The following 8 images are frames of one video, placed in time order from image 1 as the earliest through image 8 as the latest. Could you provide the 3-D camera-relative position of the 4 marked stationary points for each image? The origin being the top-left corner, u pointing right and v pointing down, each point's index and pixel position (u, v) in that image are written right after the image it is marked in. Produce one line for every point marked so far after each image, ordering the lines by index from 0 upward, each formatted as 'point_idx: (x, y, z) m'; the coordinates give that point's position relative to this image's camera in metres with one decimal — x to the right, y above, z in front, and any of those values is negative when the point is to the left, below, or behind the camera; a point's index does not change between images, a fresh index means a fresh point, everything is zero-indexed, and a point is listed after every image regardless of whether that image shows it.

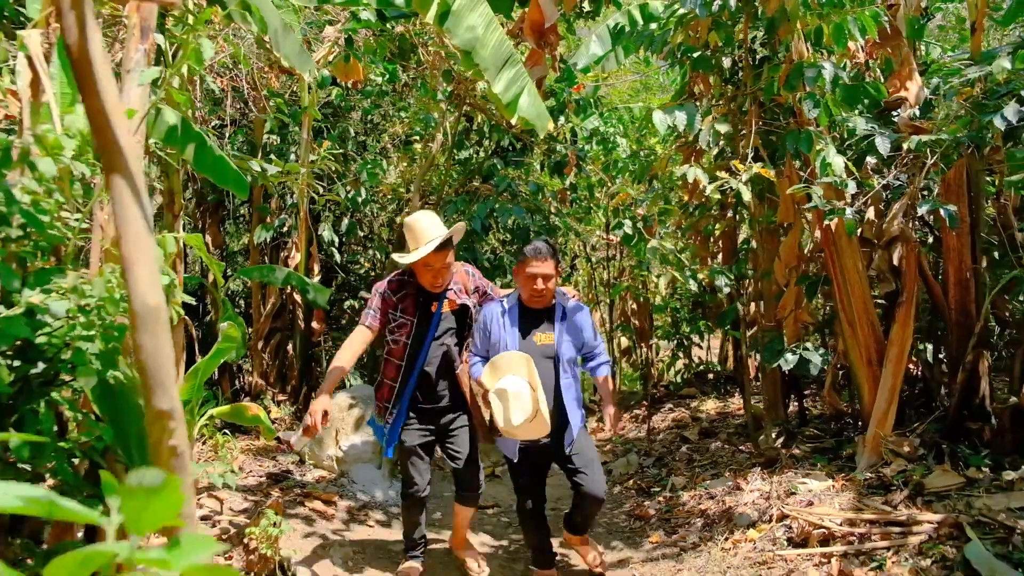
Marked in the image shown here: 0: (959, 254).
0: (+1.4, +0.1, +3.9) m
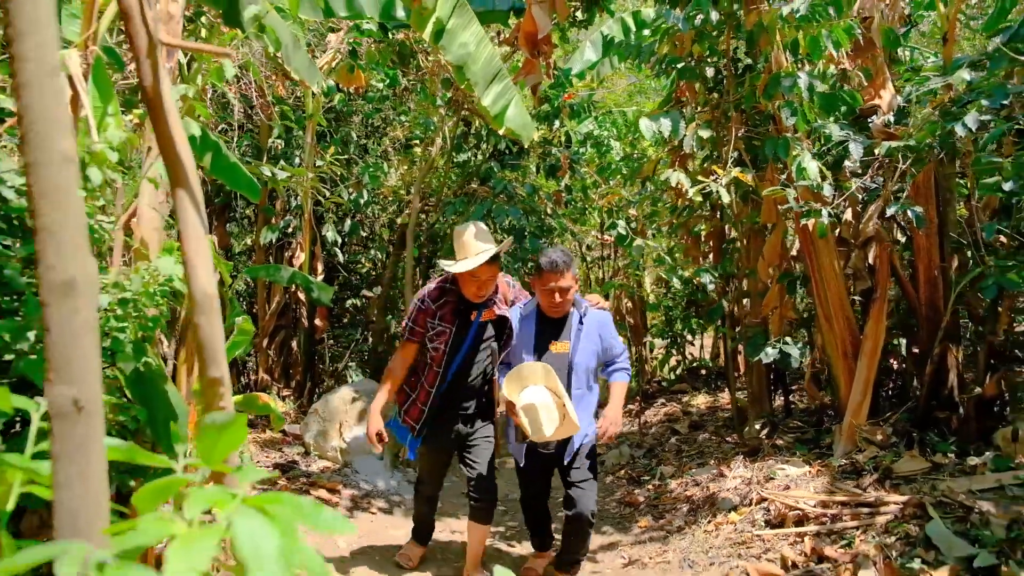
0: (+1.3, +0.1, +4.1) m
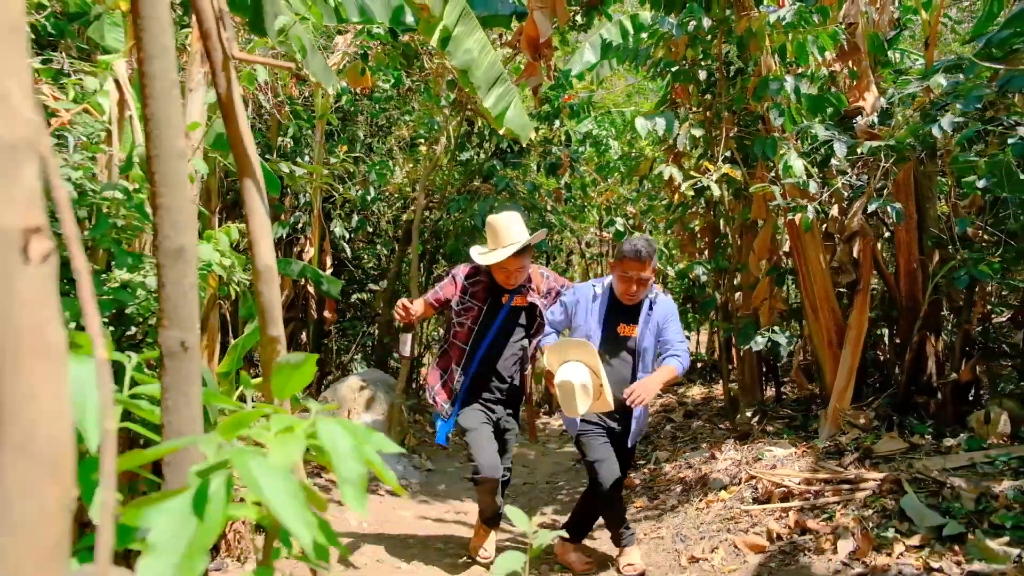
0: (+1.4, +0.1, +4.3) m
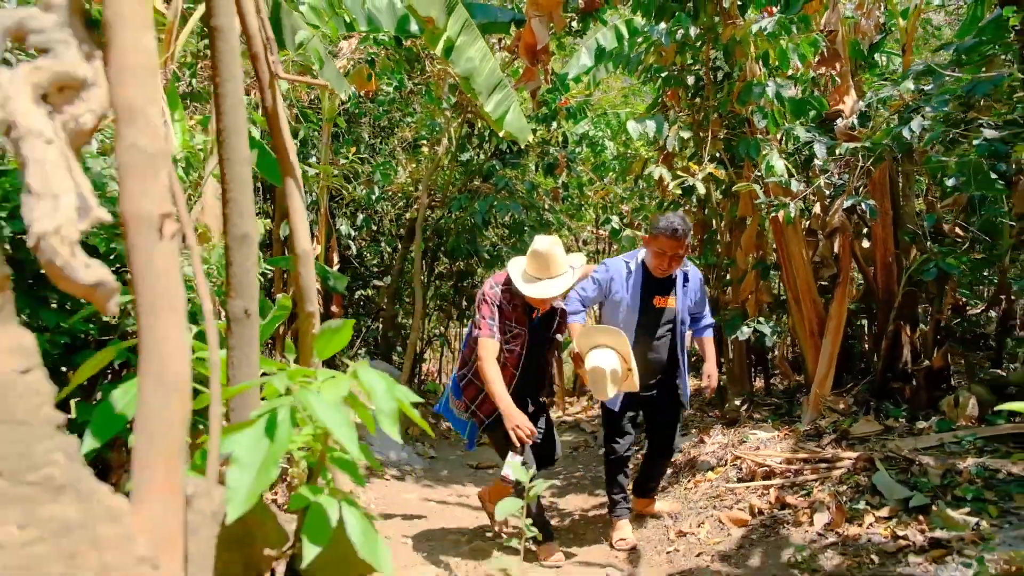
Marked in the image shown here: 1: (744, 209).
0: (+1.3, +0.2, +4.6) m
1: (+0.9, +0.3, +5.0) m
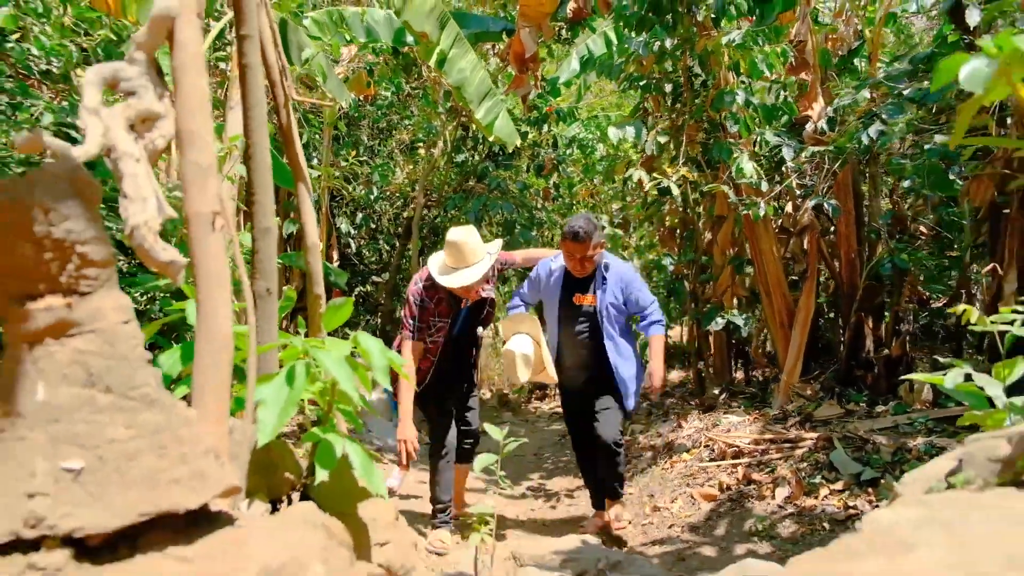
0: (+1.3, +0.2, +4.9) m
1: (+0.9, +0.3, +5.4) m
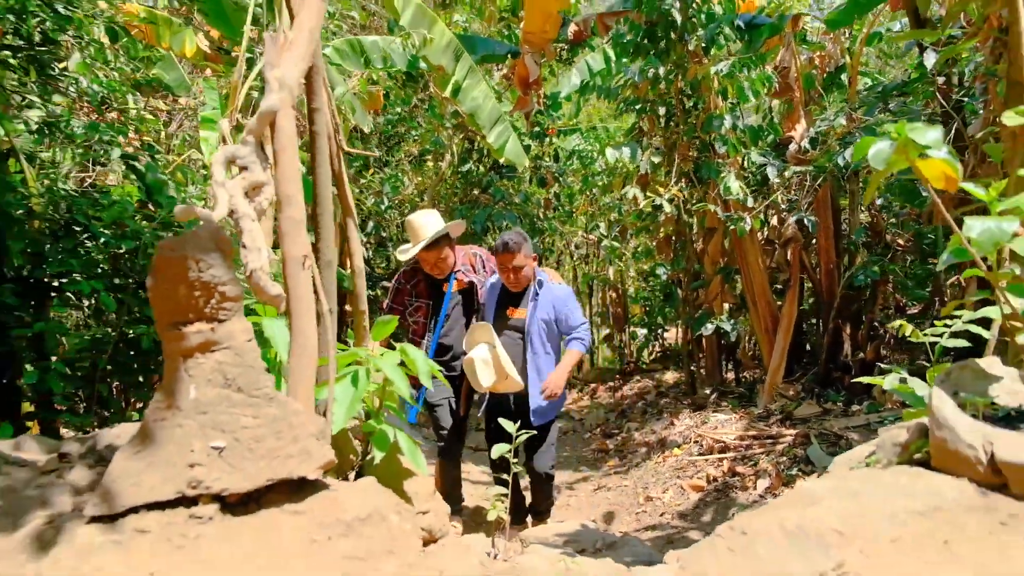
0: (+1.3, +0.2, +5.4) m
1: (+0.9, +0.3, +5.8) m
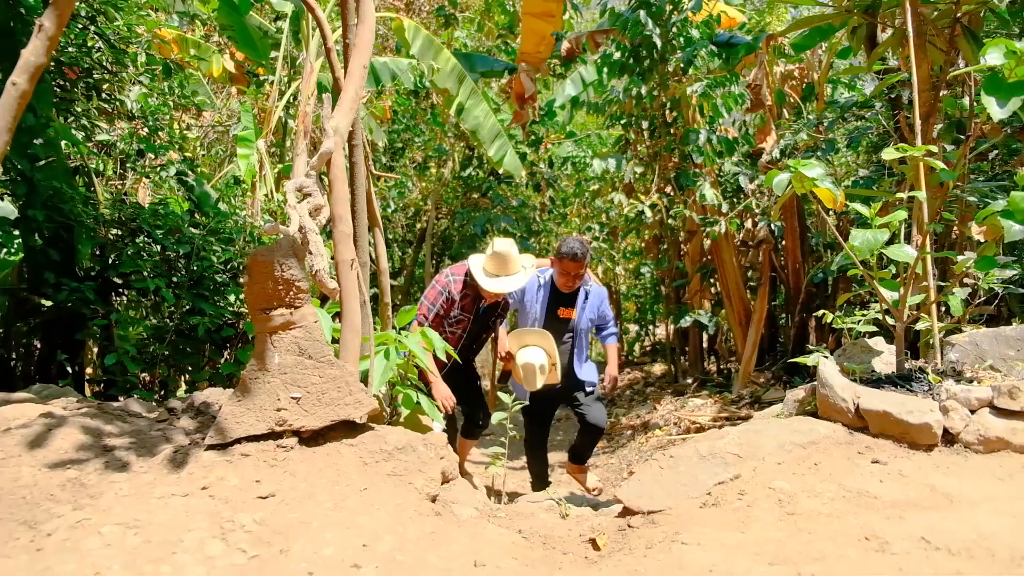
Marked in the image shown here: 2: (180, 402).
0: (+1.3, +0.2, +5.9) m
1: (+0.9, +0.3, +6.3) m
2: (-0.6, -0.2, +2.4) m
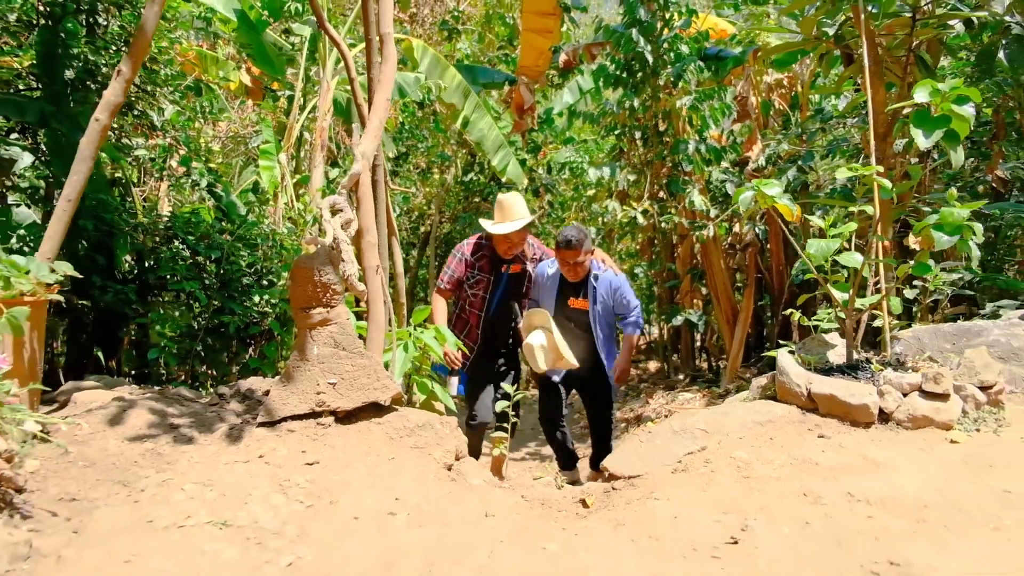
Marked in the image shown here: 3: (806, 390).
0: (+1.3, +0.2, +6.3) m
1: (+0.9, +0.3, +6.7) m
2: (-0.6, -0.2, +2.7) m
3: (+0.6, -0.2, +2.5) m
